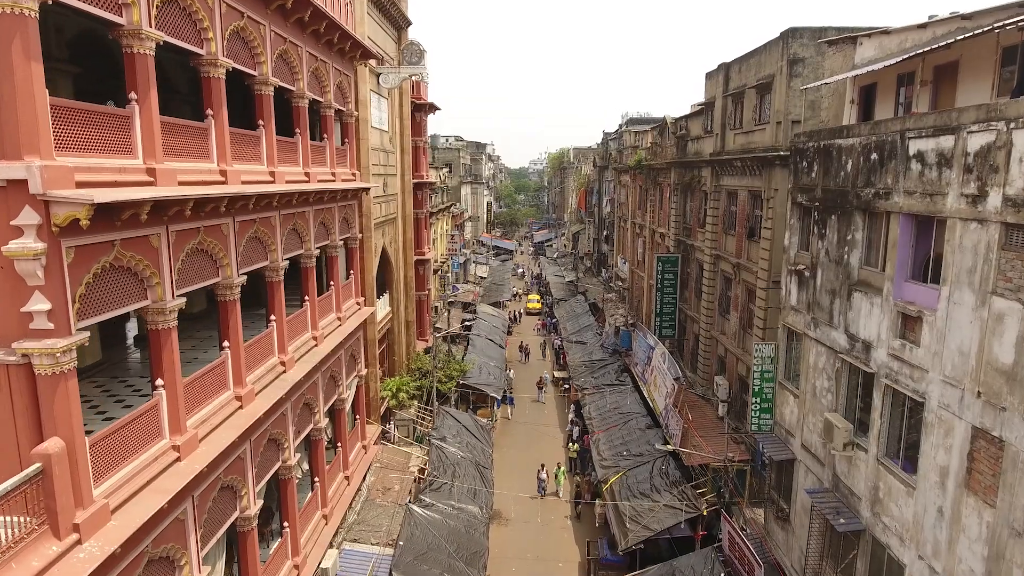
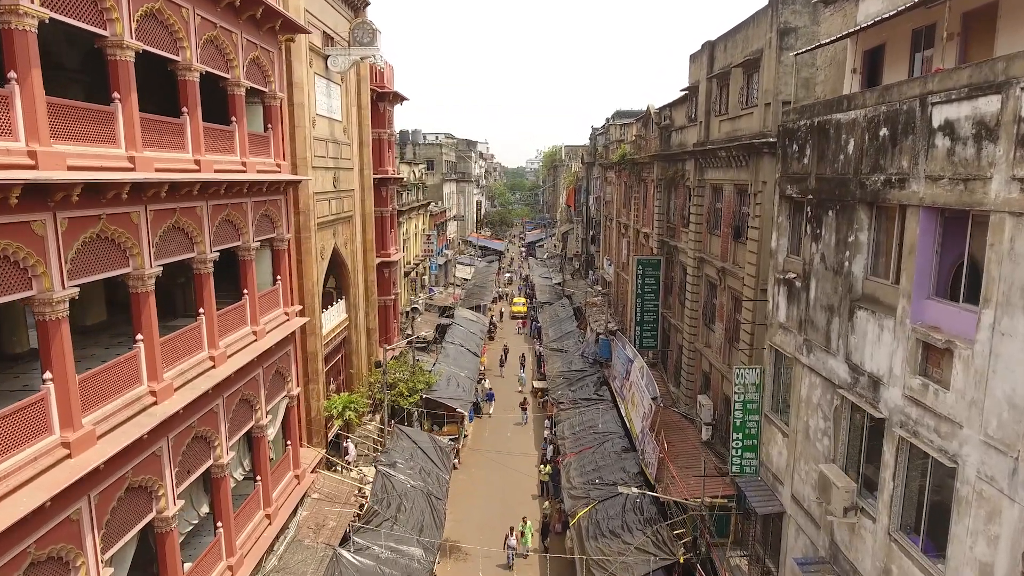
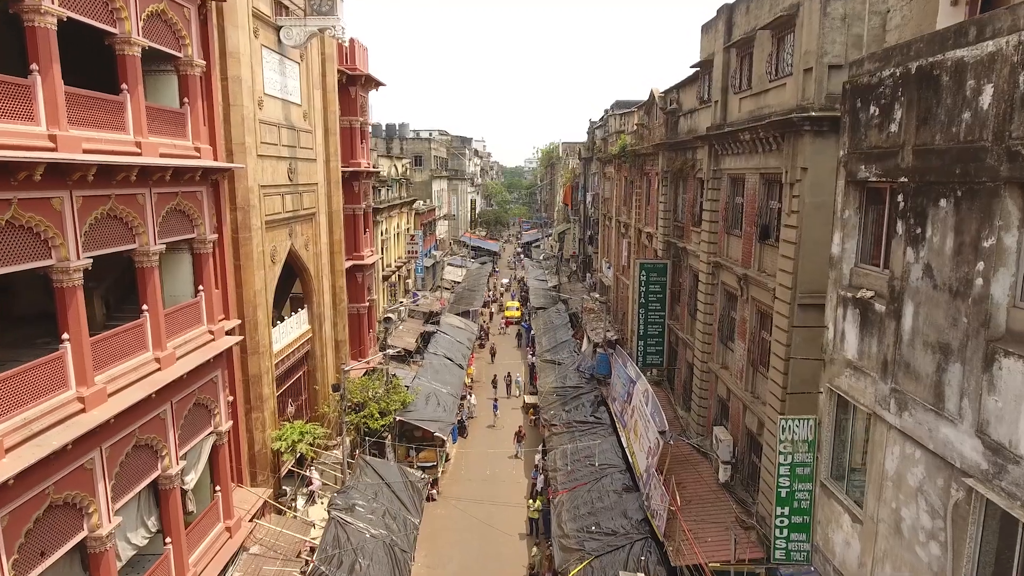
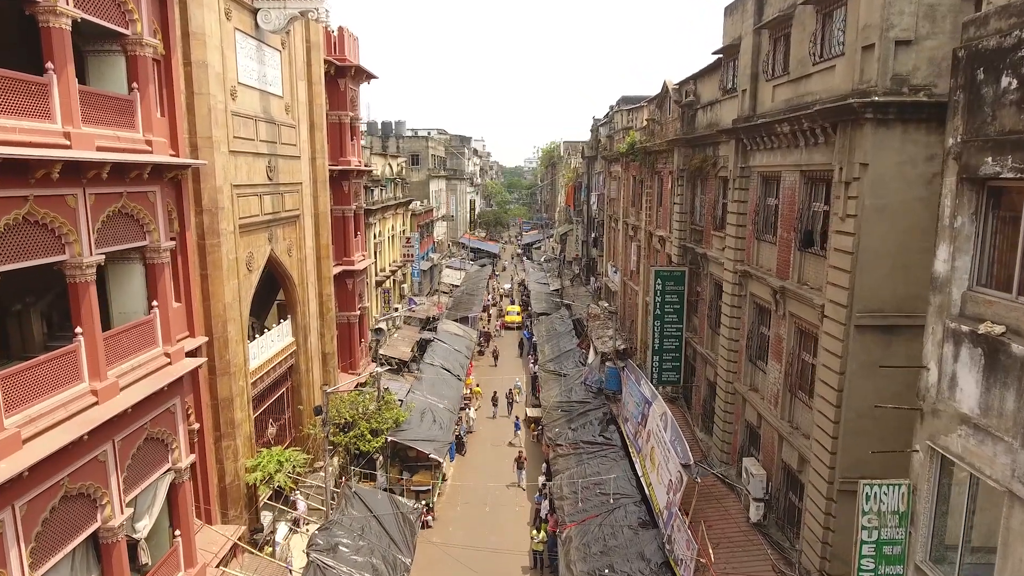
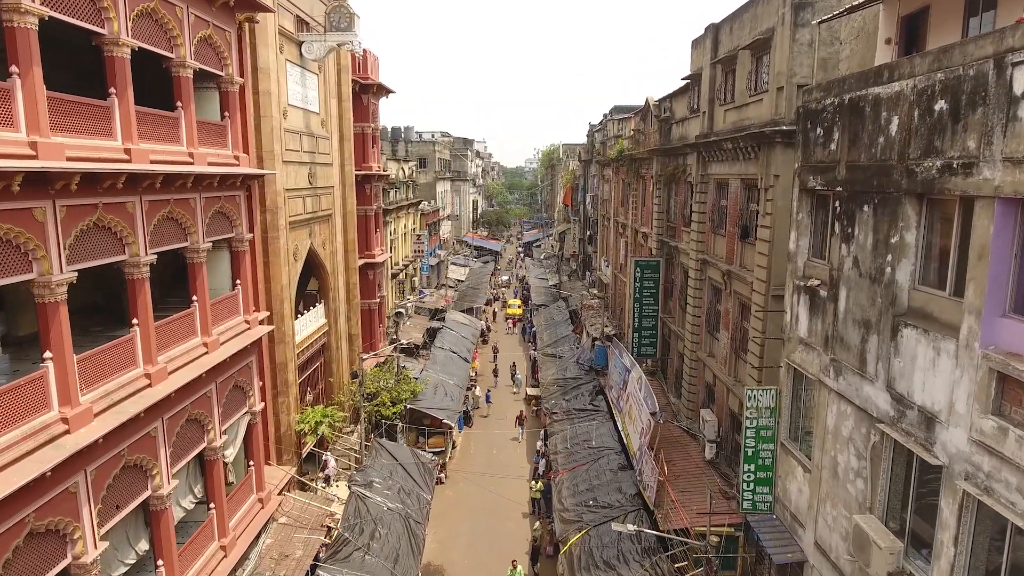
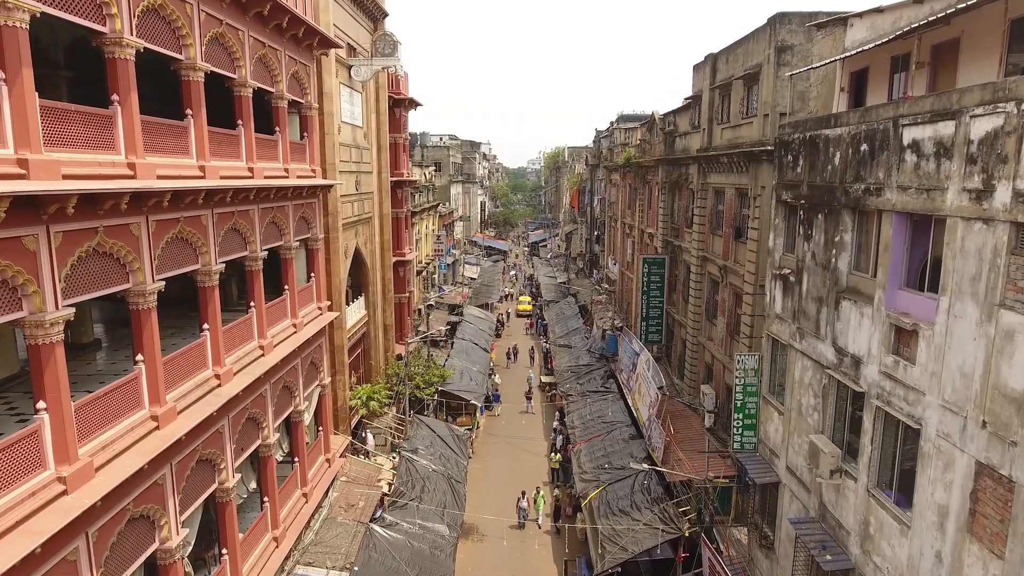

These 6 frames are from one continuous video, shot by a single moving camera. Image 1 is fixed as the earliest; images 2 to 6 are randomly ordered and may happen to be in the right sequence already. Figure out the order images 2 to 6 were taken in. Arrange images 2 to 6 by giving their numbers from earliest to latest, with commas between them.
6, 2, 5, 3, 4
